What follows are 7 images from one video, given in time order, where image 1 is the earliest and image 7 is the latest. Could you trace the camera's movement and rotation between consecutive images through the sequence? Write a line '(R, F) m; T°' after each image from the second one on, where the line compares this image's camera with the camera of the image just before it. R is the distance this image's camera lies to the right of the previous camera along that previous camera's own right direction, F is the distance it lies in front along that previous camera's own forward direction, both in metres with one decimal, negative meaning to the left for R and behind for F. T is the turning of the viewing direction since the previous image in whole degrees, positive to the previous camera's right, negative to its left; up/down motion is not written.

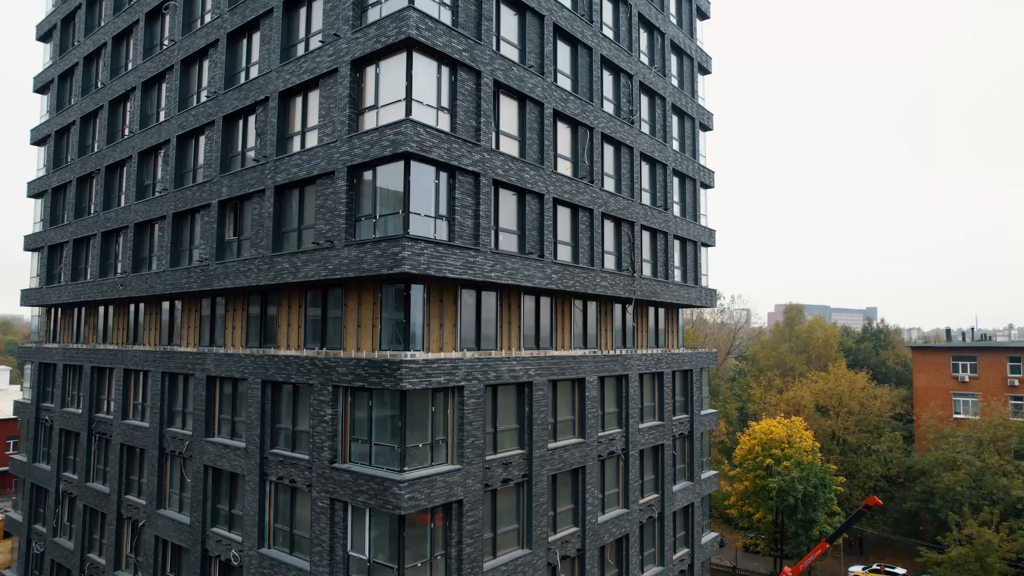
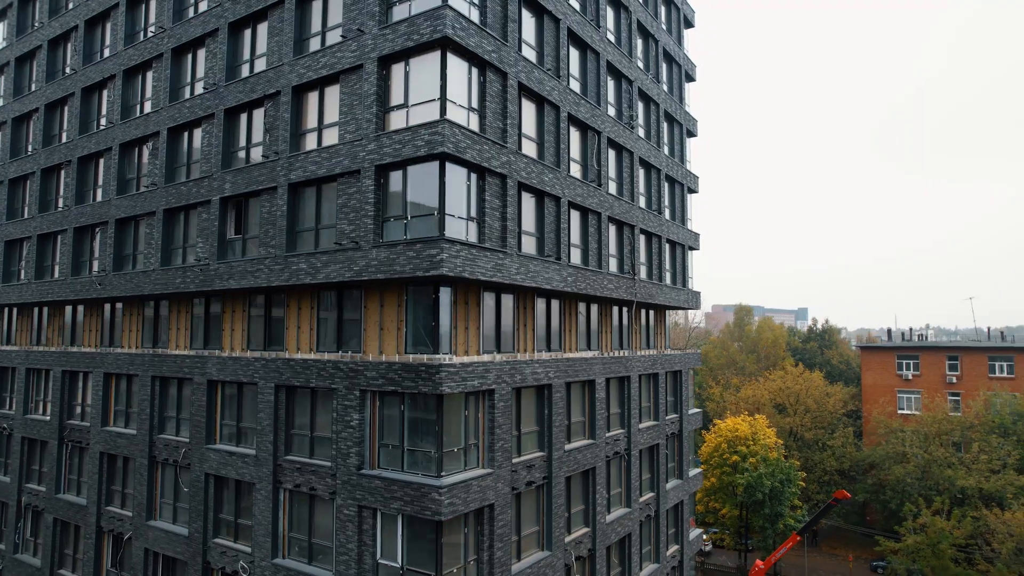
(-2.3, +0.1) m; +5°
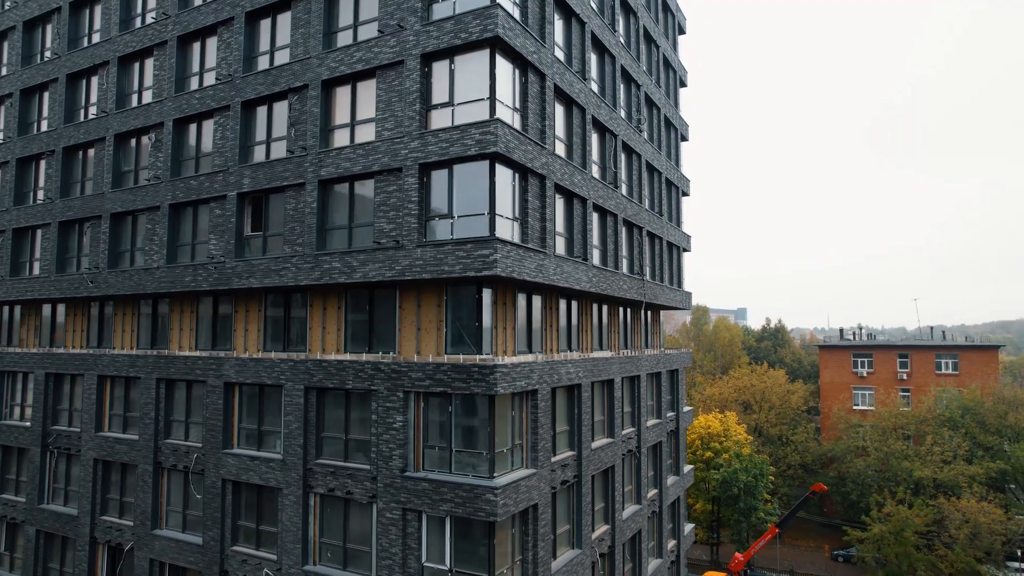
(-2.5, +0.1) m; +5°
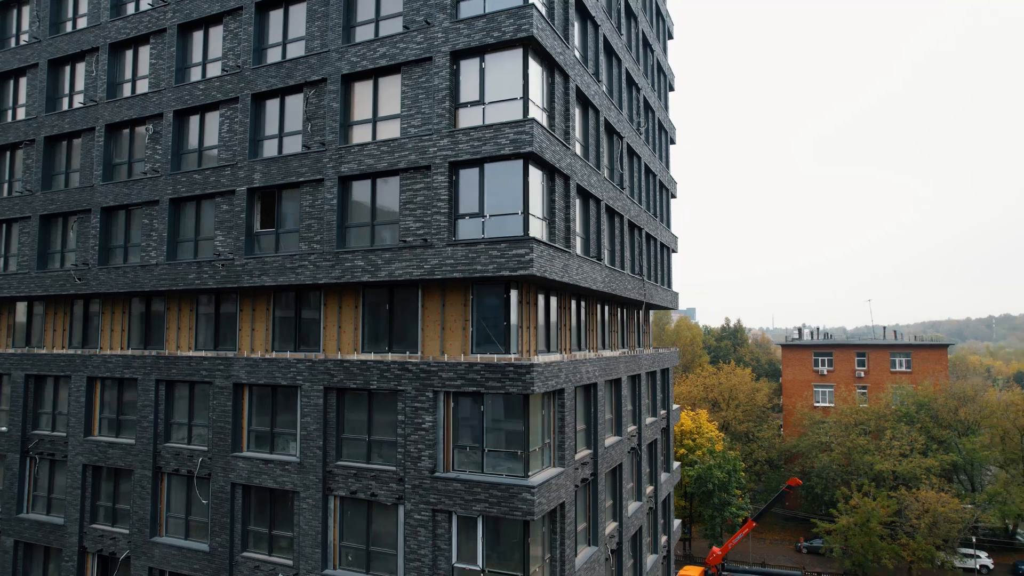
(-2.0, 0.0) m; +4°
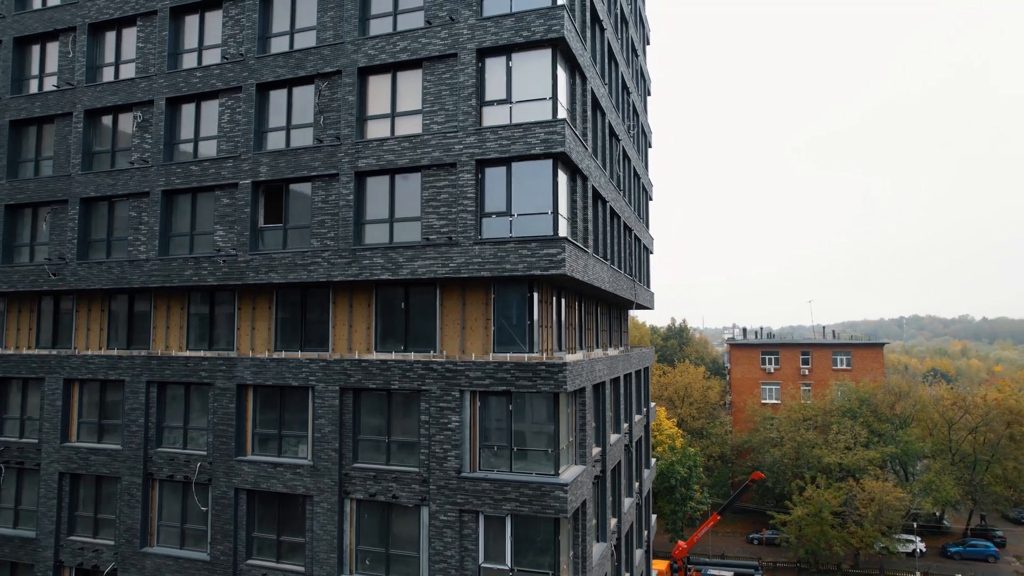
(-2.2, +0.1) m; +5°
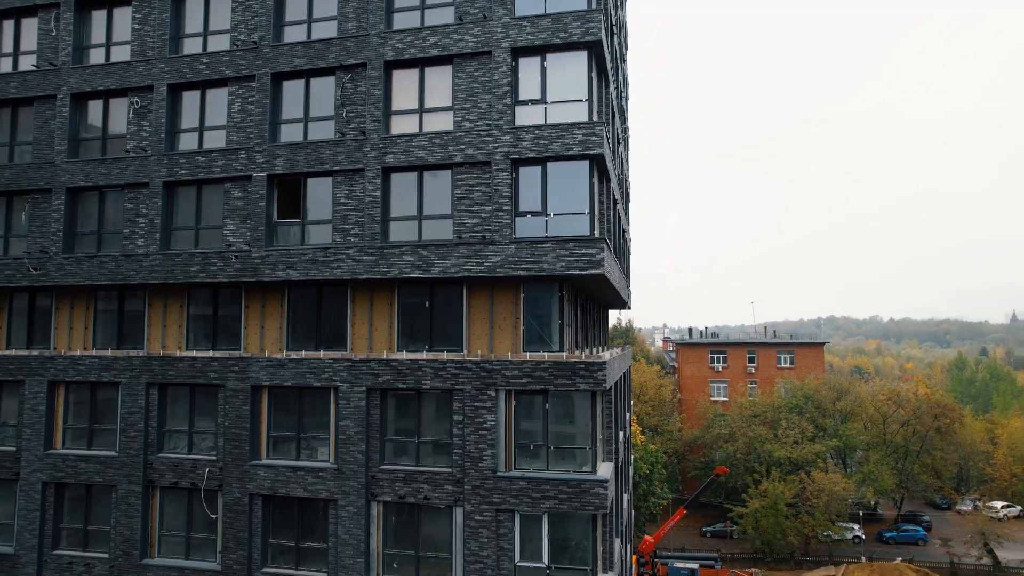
(-2.5, +0.1) m; +6°
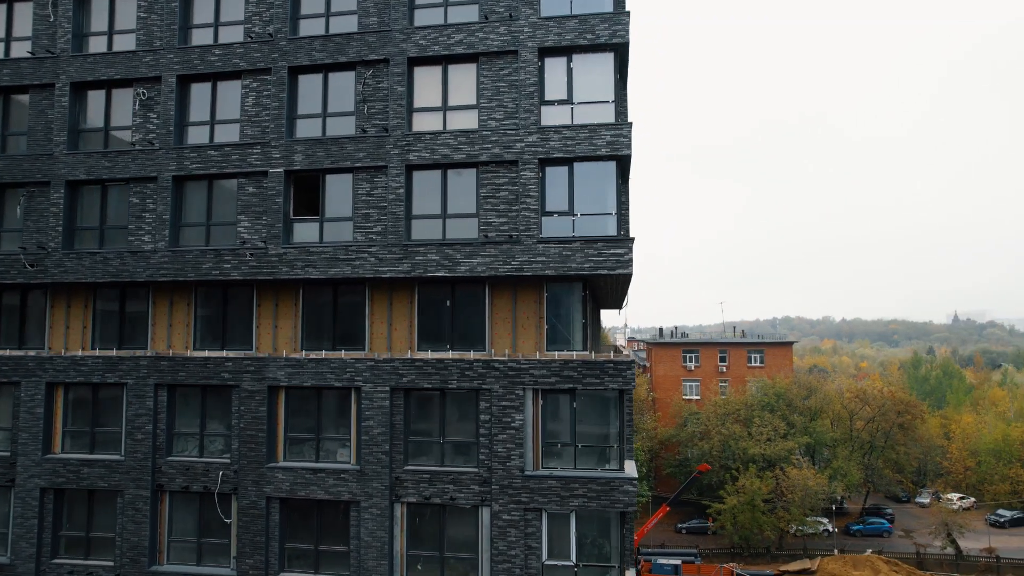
(-1.6, 0.0) m; +3°
